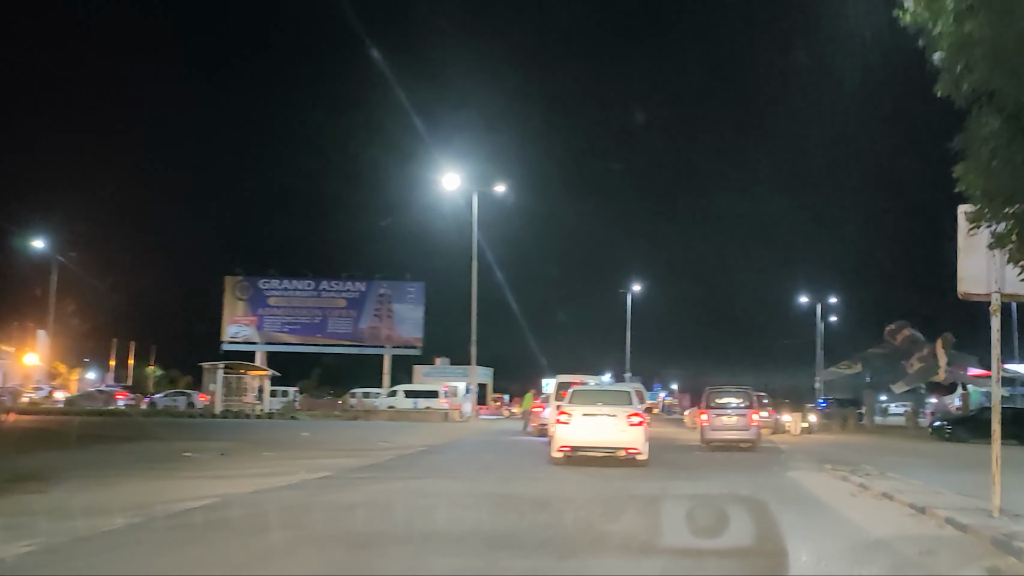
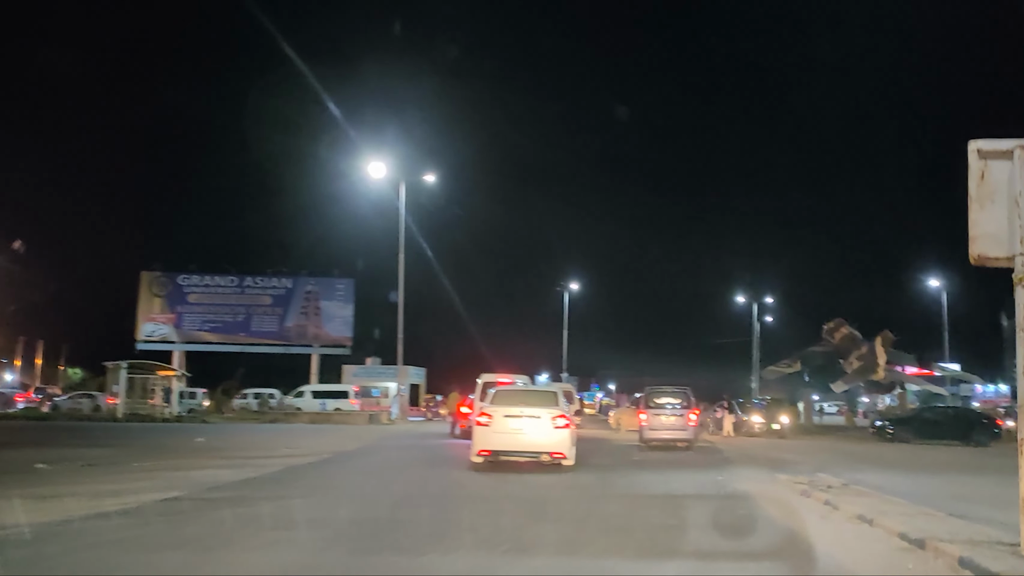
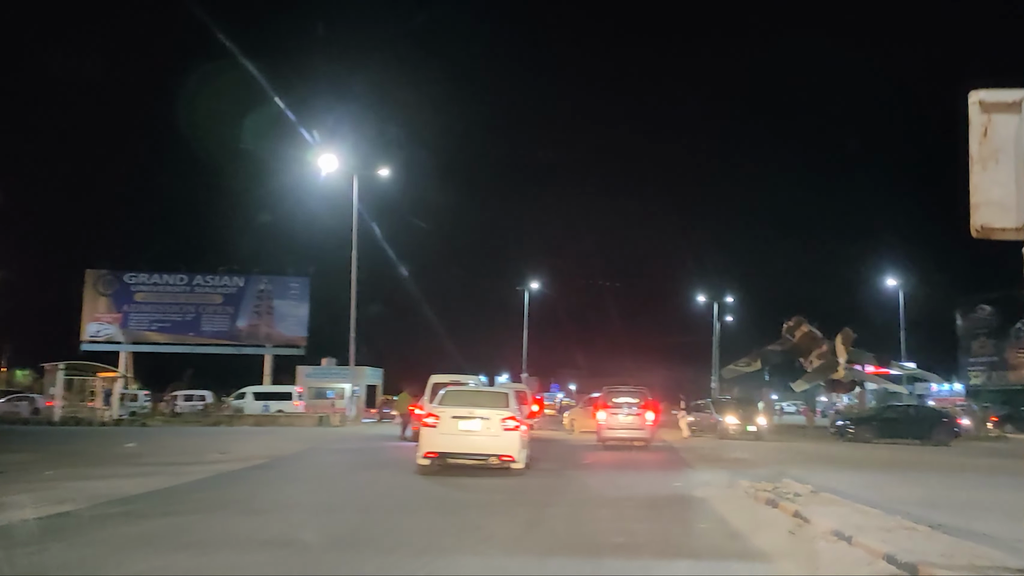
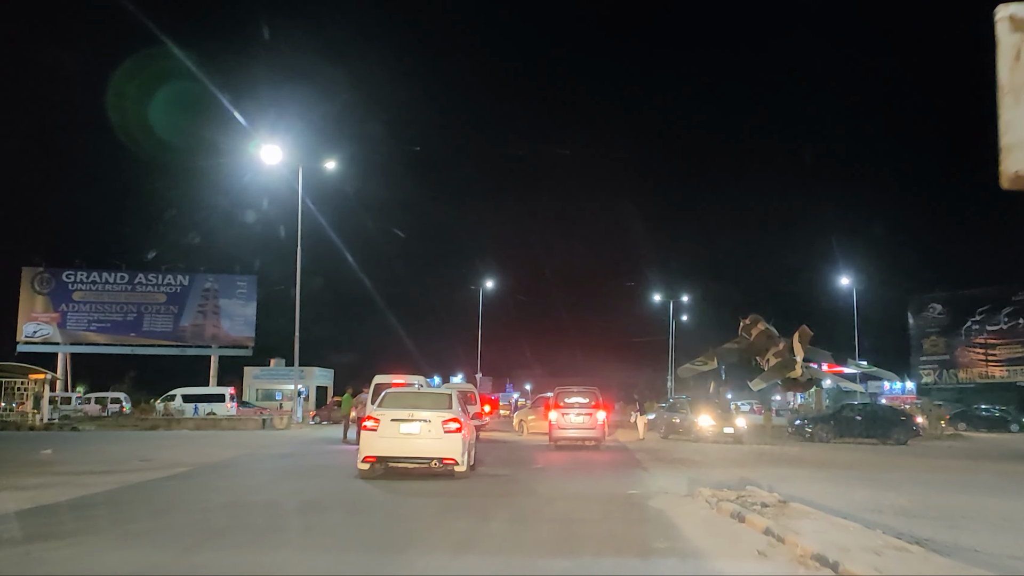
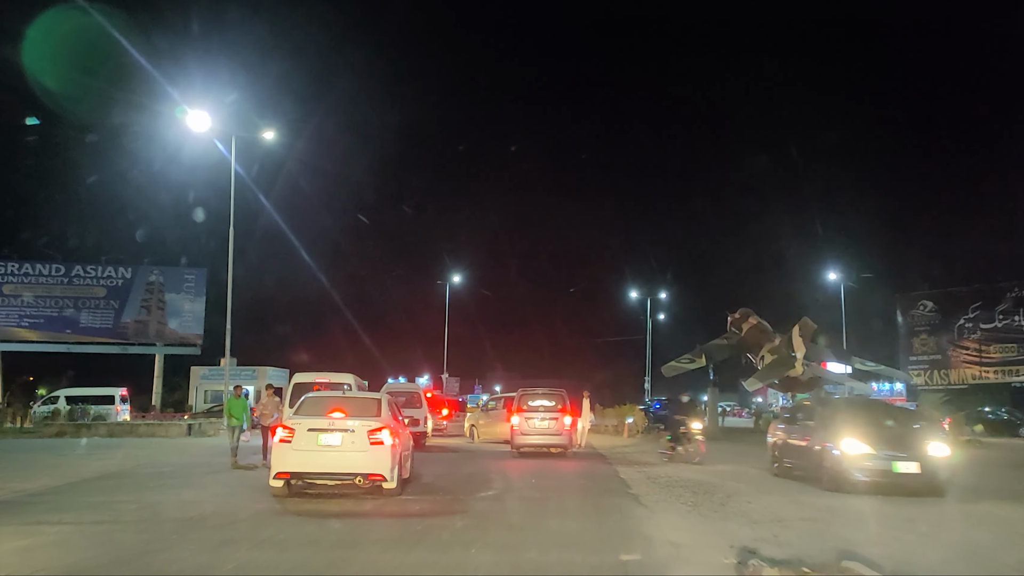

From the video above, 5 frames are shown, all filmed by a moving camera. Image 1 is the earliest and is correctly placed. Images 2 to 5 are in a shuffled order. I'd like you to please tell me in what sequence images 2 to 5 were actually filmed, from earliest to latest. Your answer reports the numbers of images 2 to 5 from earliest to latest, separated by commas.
2, 3, 4, 5
